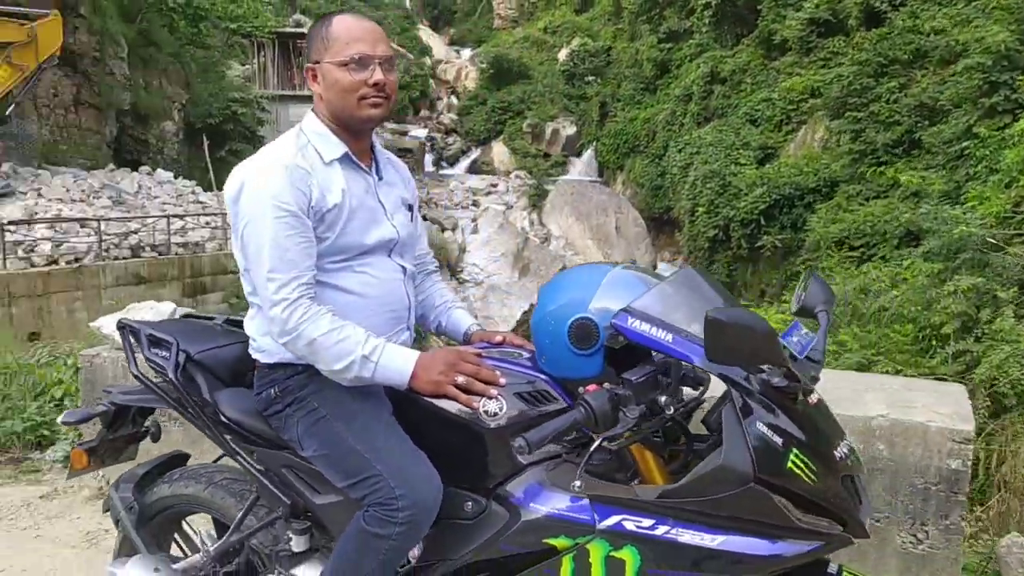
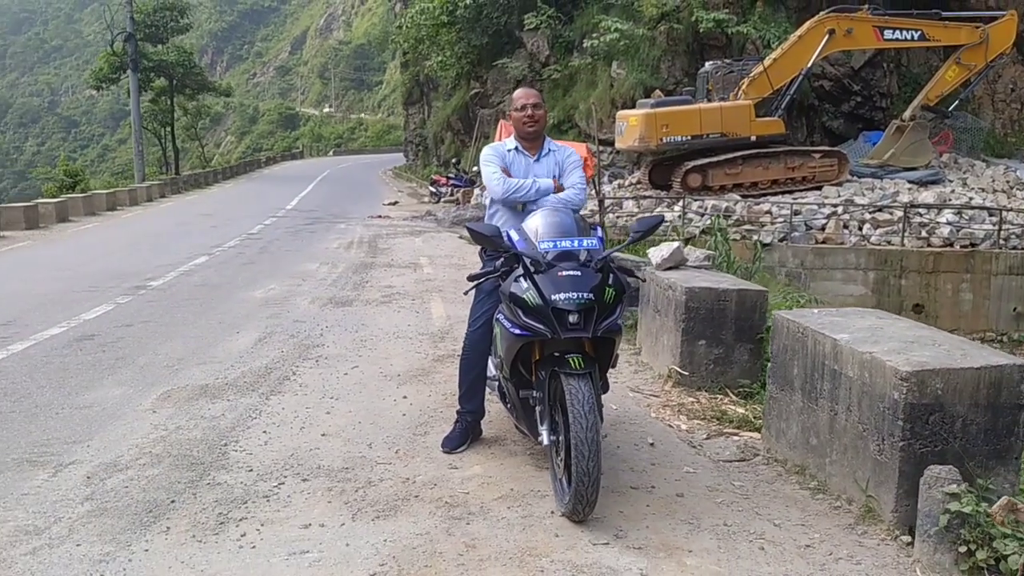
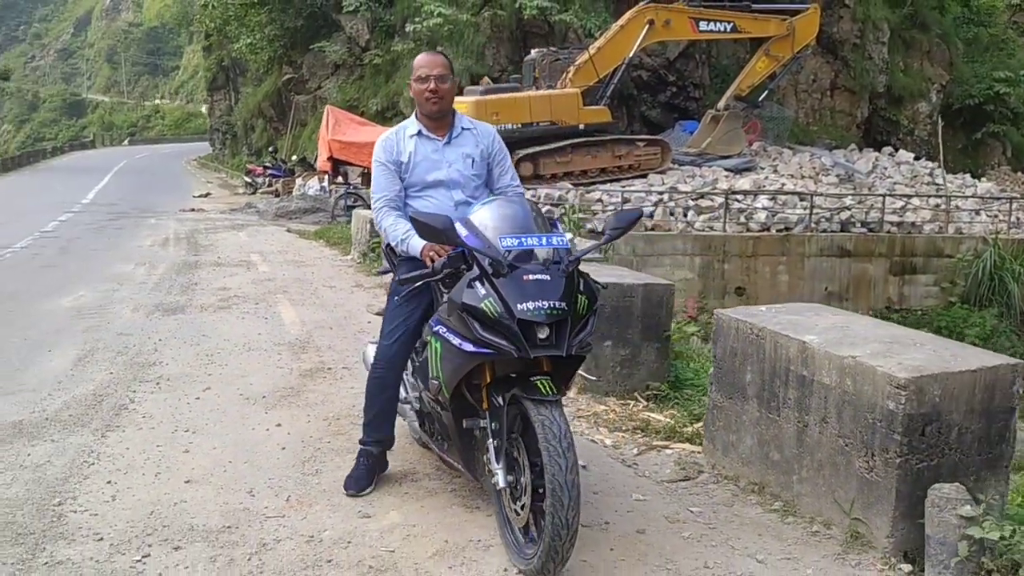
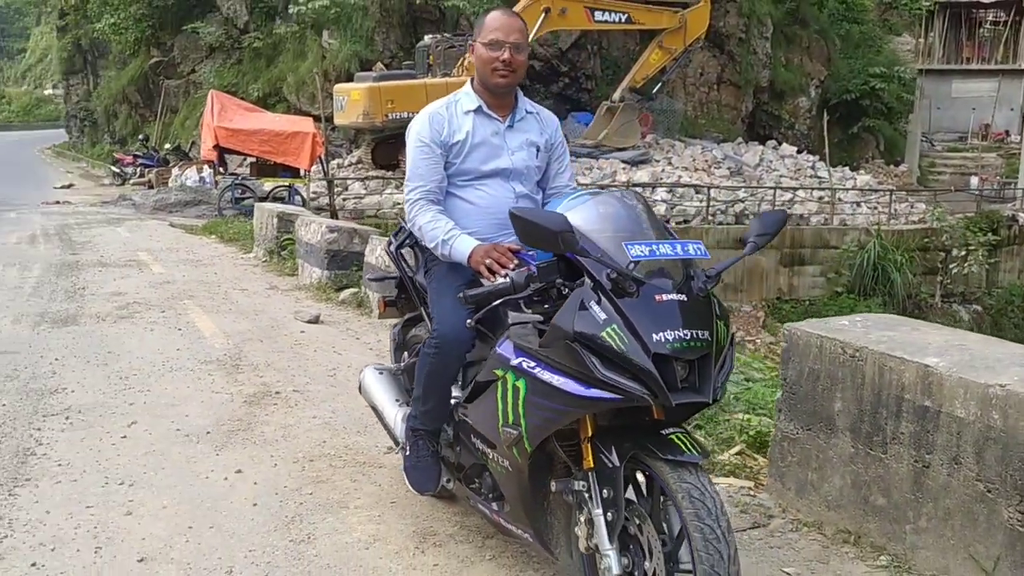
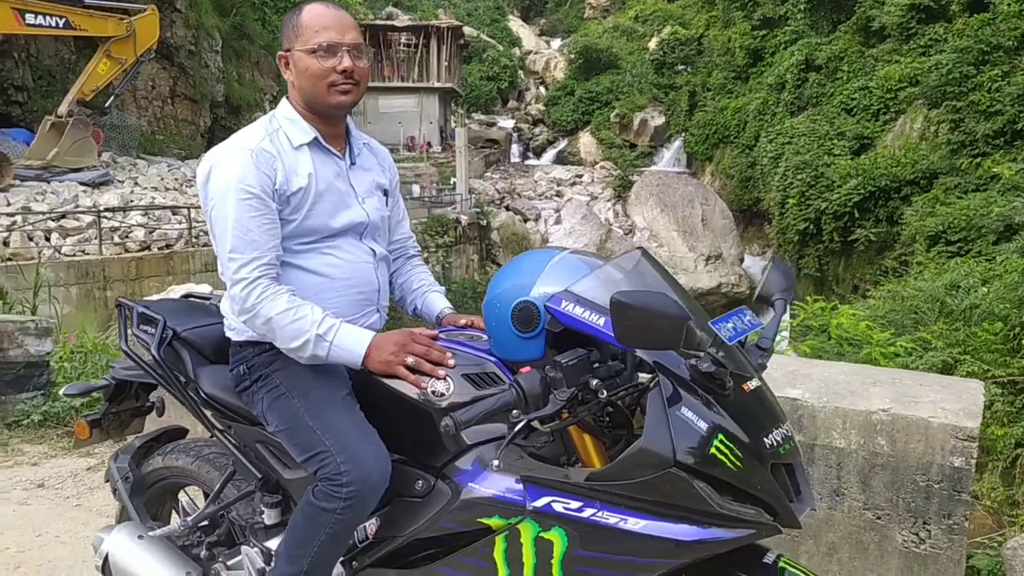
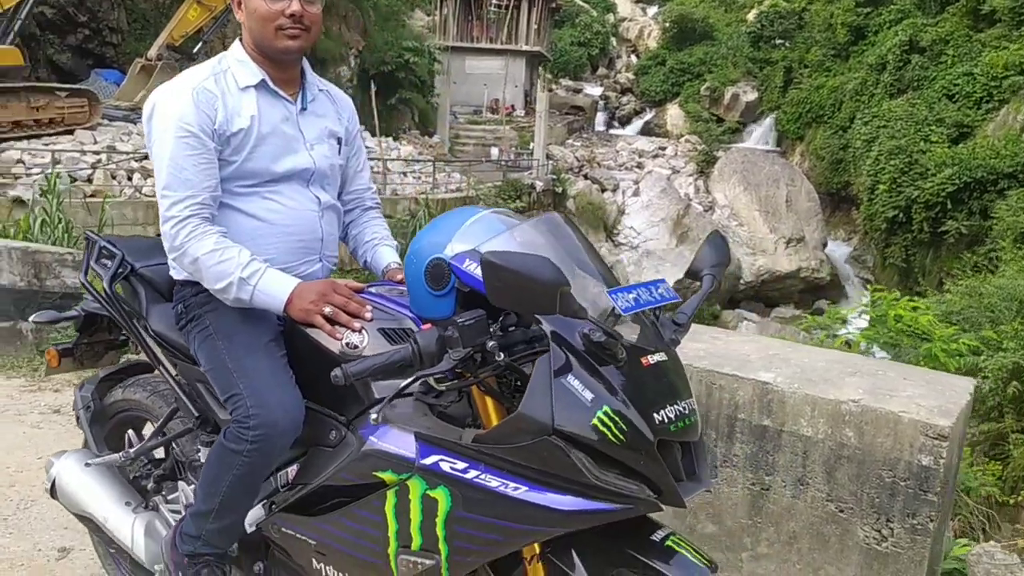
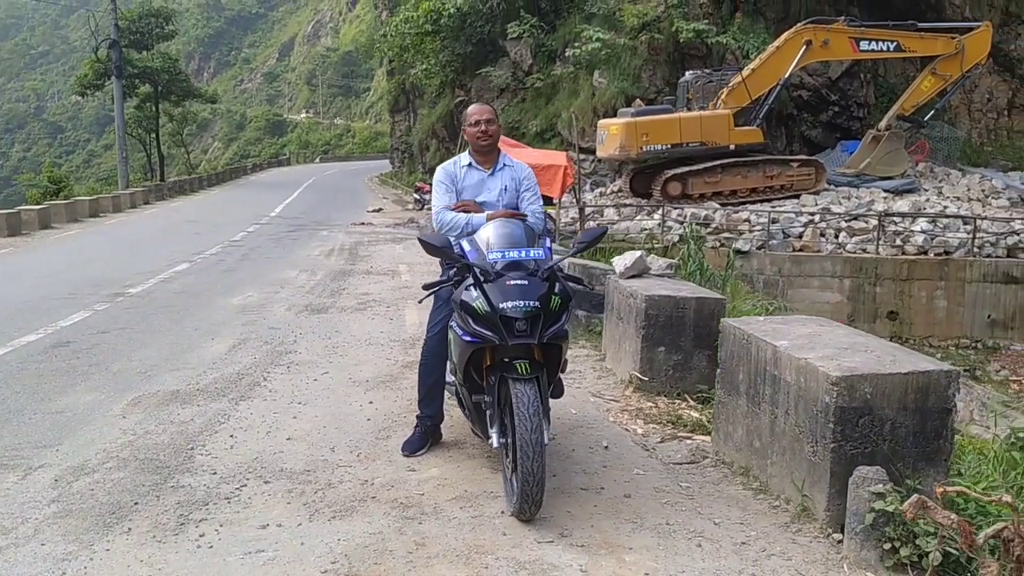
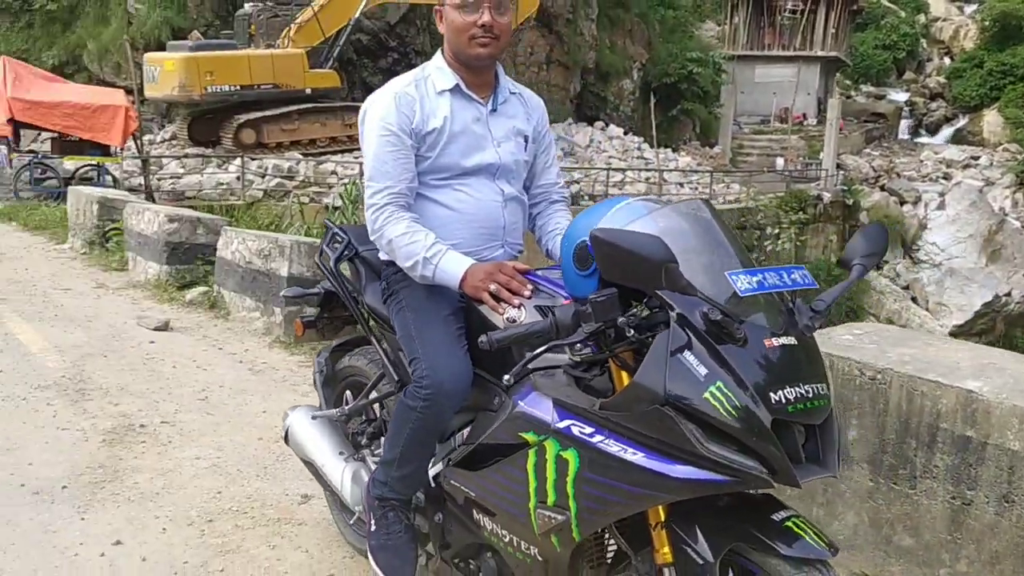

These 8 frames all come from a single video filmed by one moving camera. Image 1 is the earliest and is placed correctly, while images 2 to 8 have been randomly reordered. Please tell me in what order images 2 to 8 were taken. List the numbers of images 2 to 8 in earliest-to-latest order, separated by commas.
5, 6, 8, 4, 3, 2, 7
